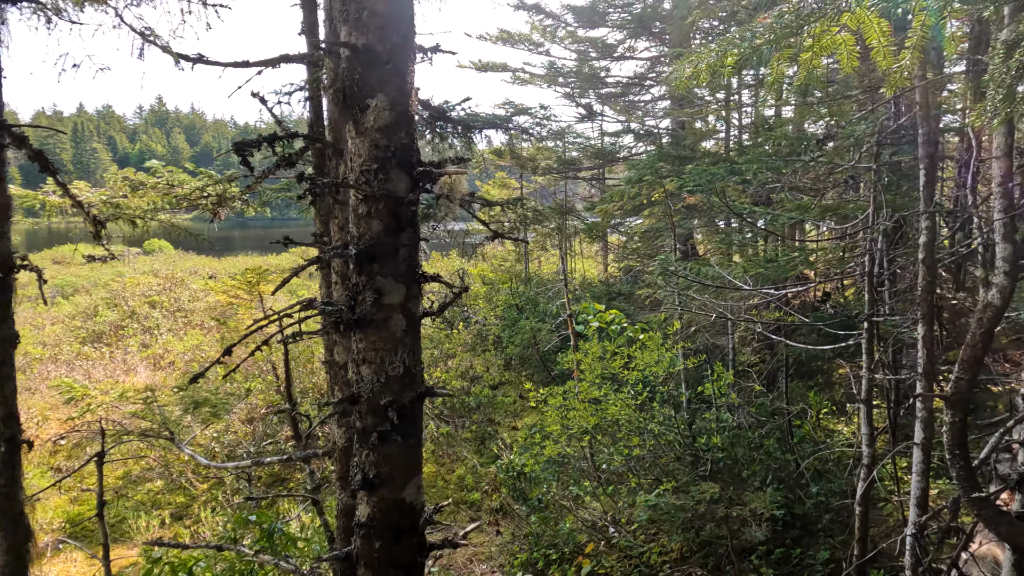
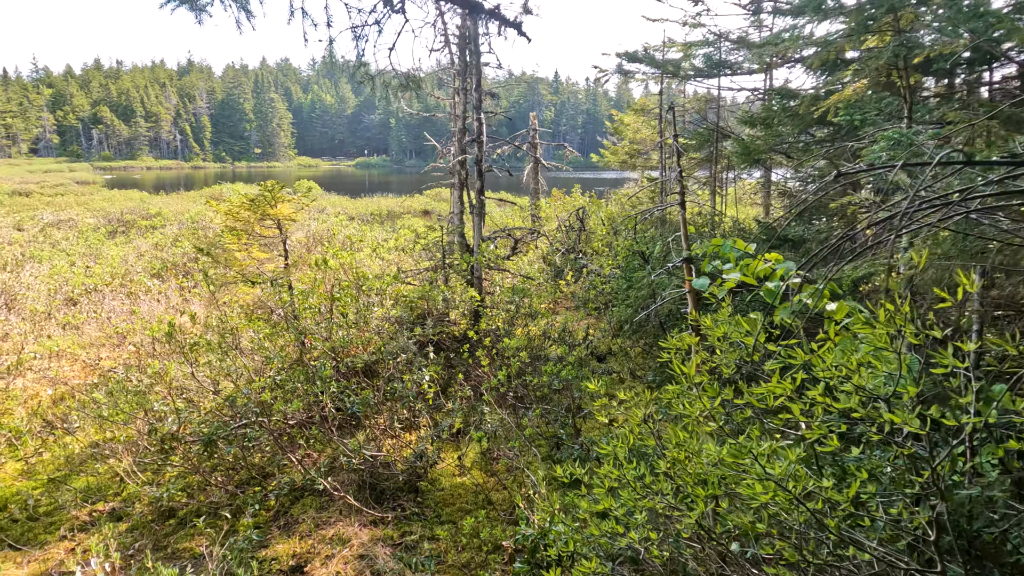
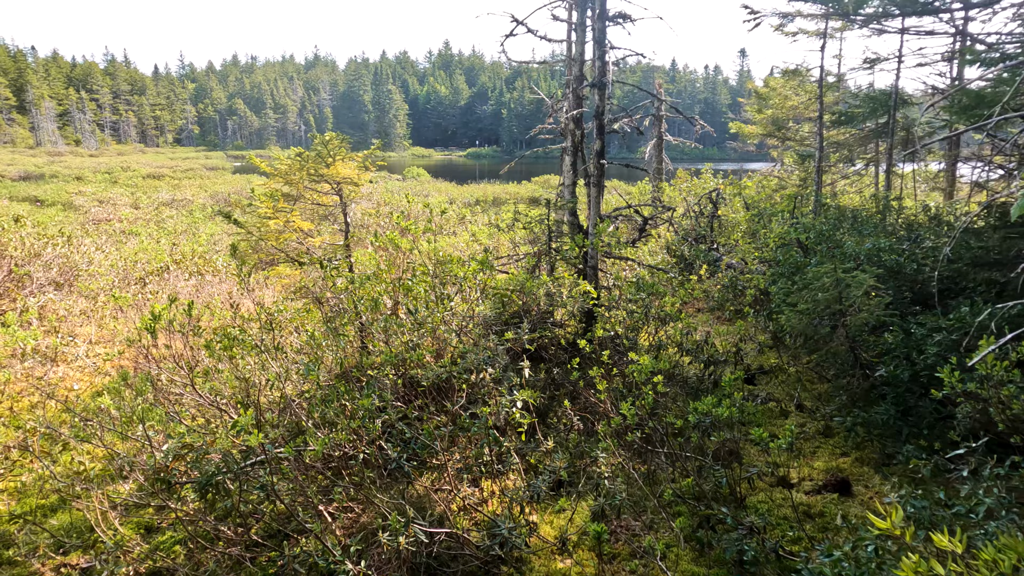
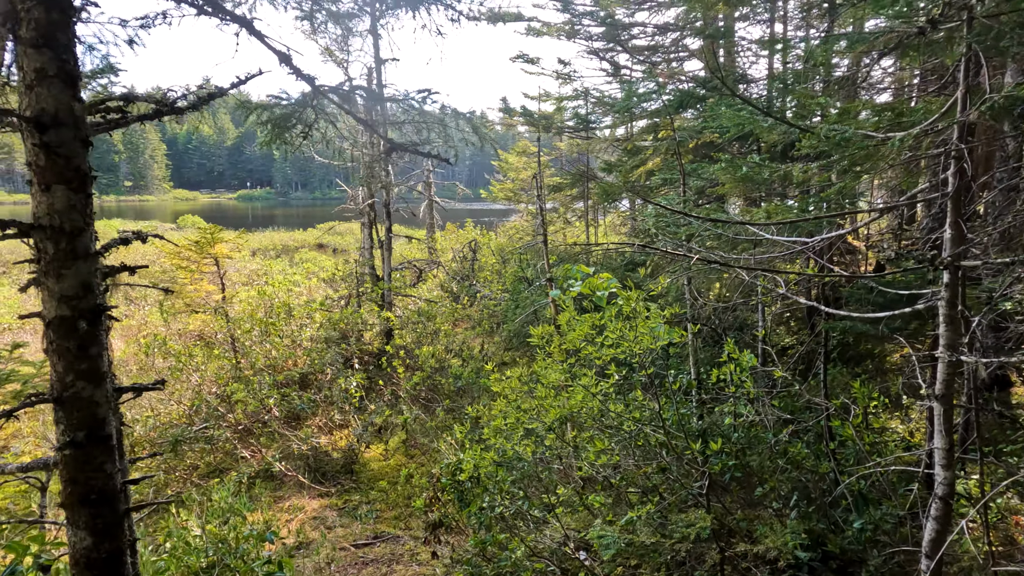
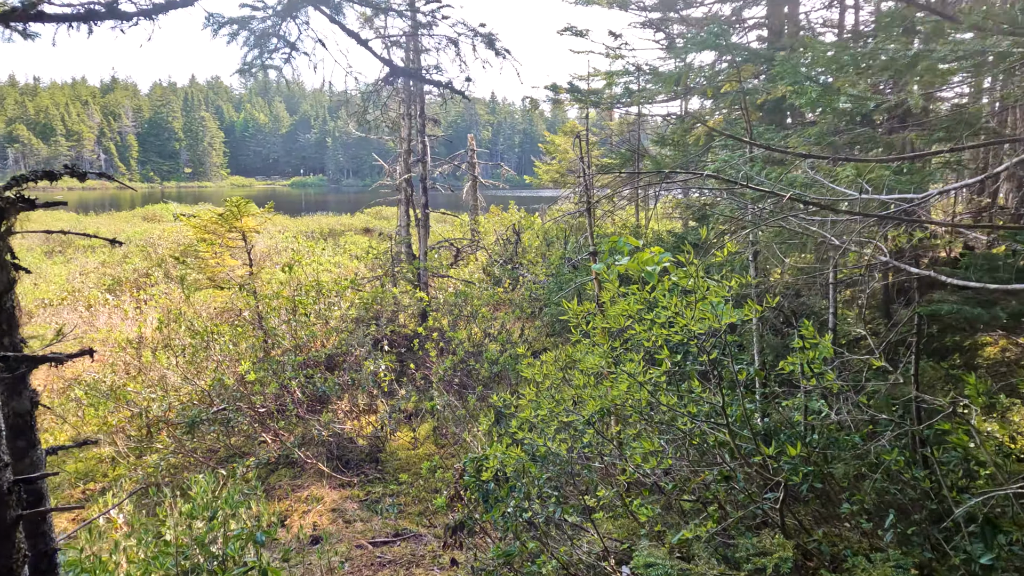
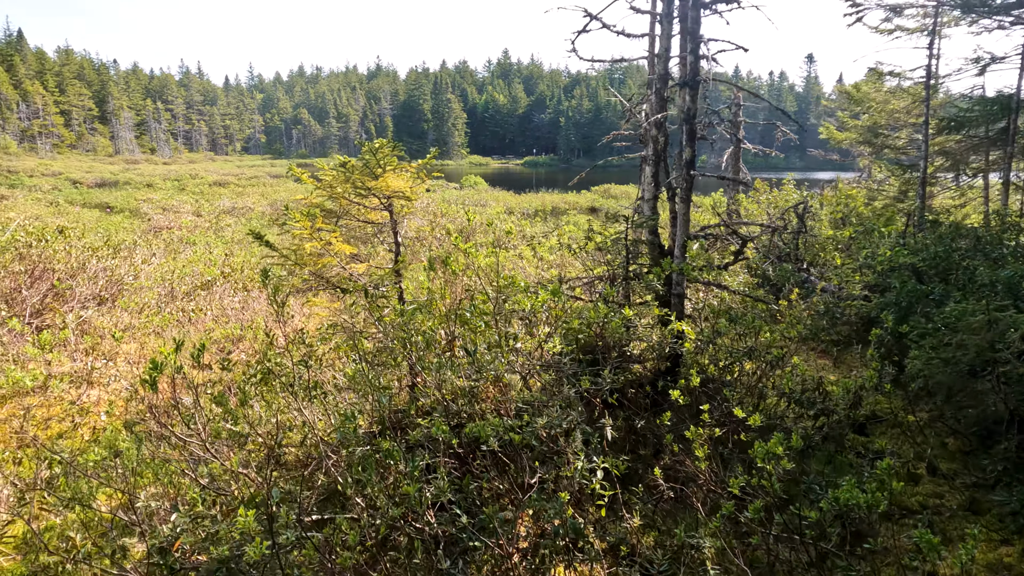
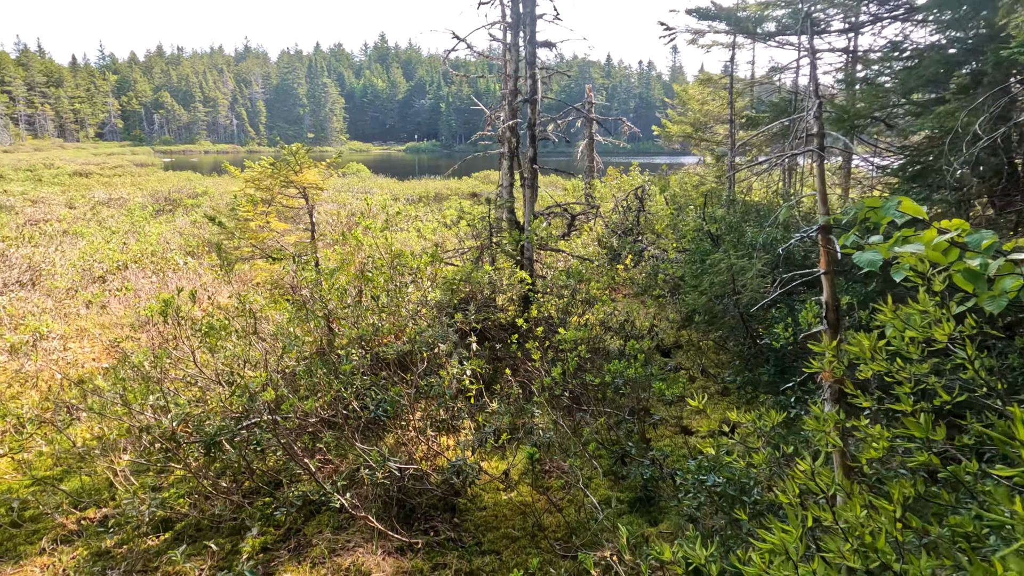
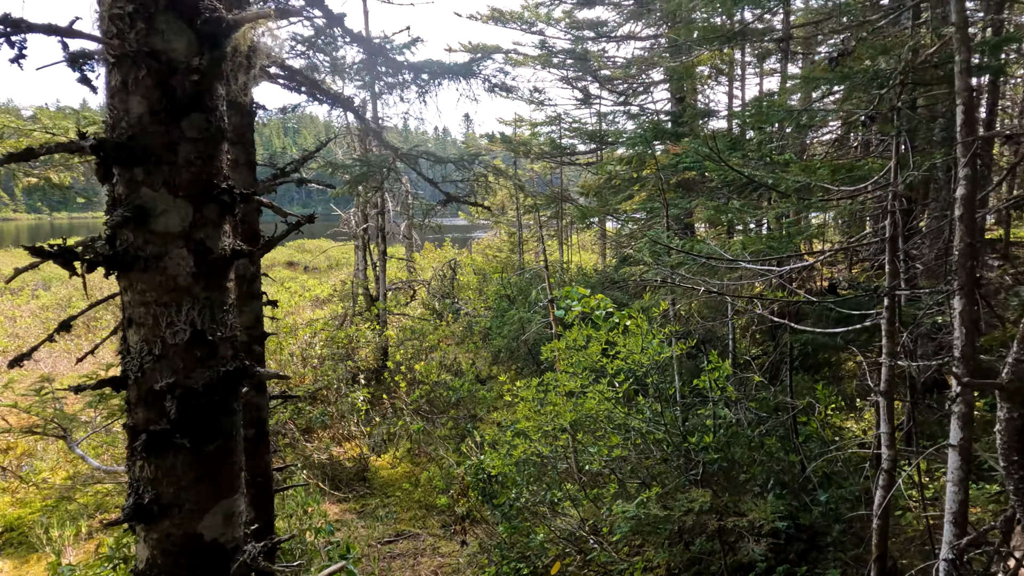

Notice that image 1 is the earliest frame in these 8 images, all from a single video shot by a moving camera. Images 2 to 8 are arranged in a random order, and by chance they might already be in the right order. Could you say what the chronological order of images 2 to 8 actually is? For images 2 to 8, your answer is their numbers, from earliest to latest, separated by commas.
8, 4, 5, 2, 7, 3, 6
